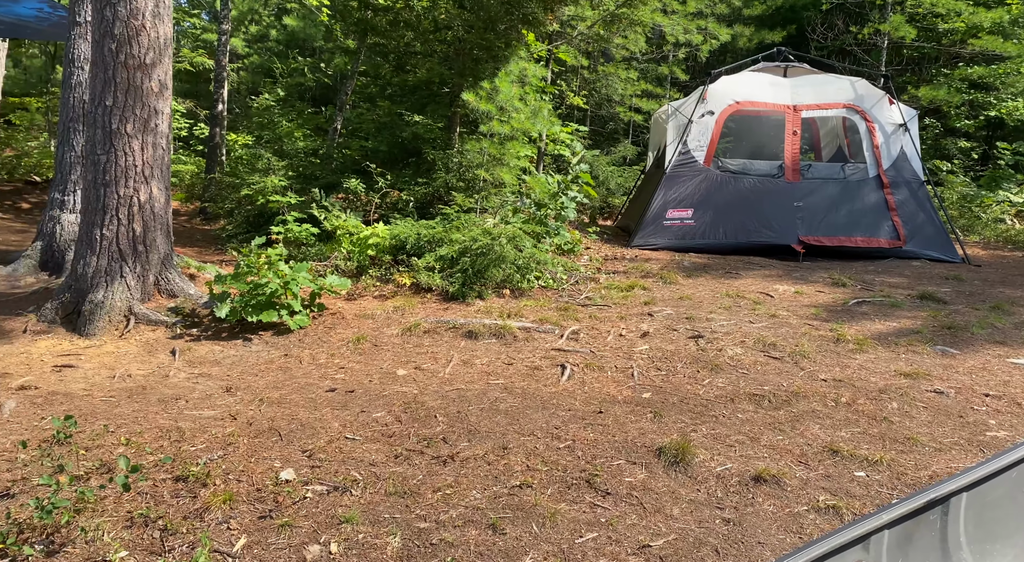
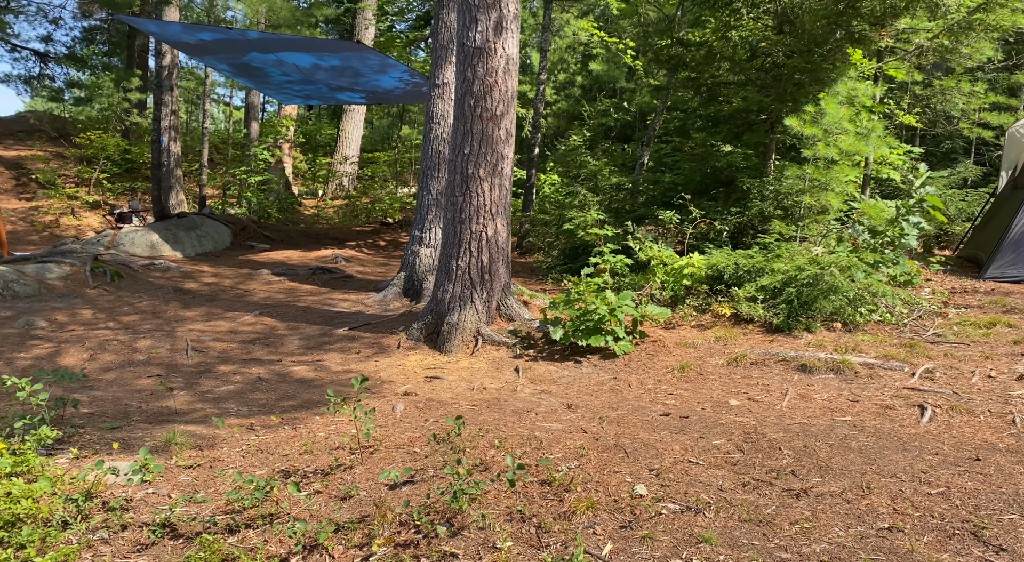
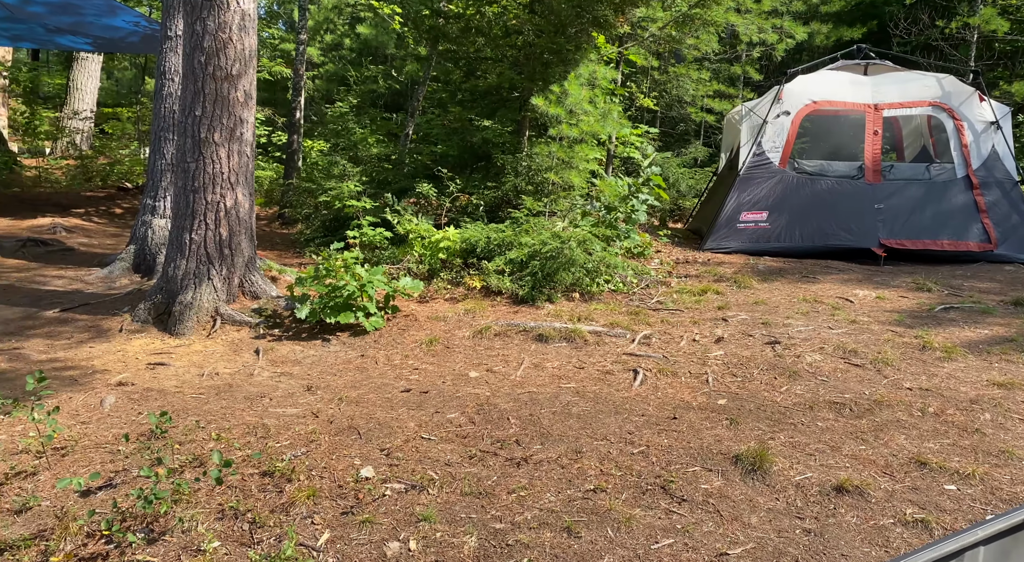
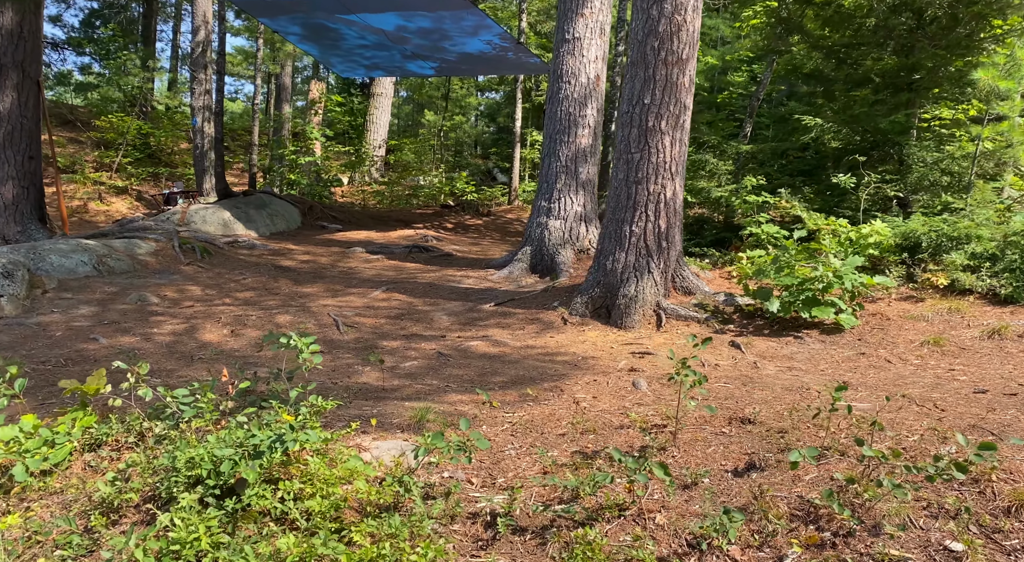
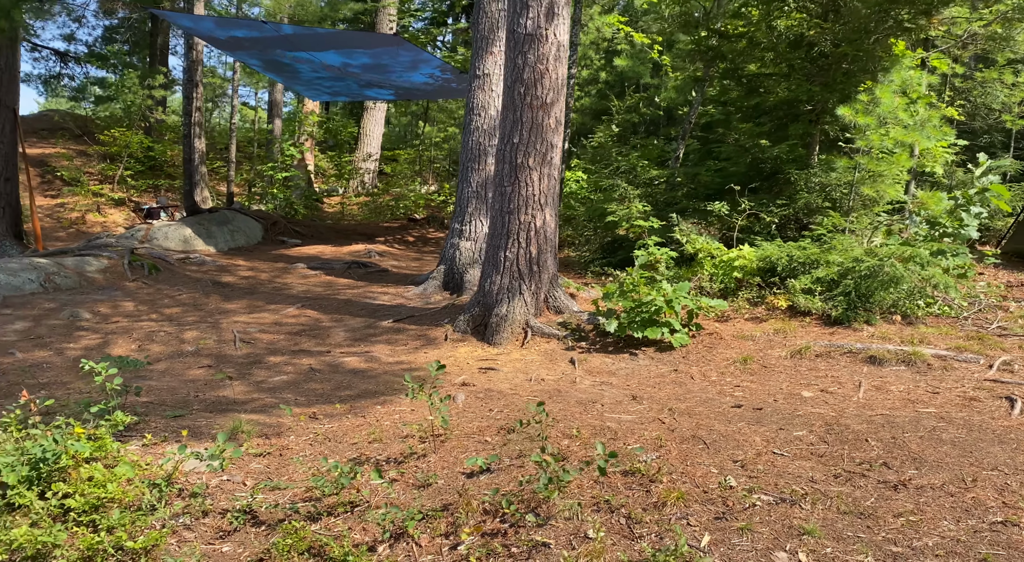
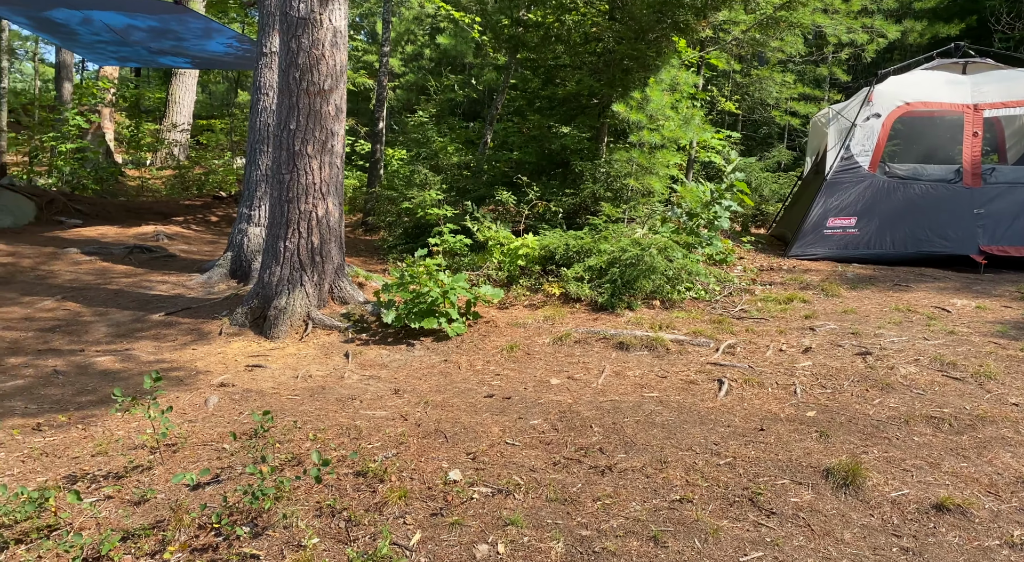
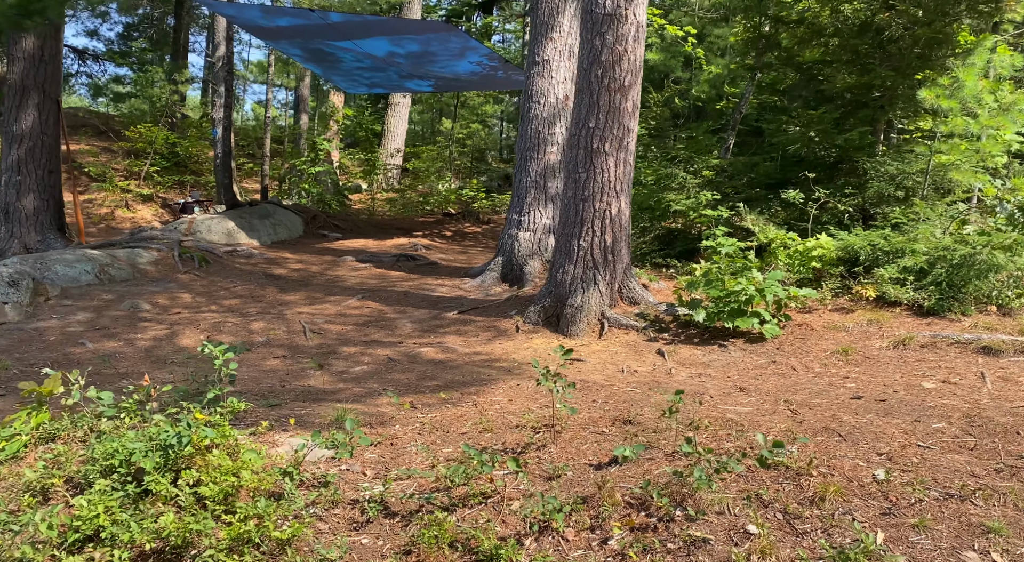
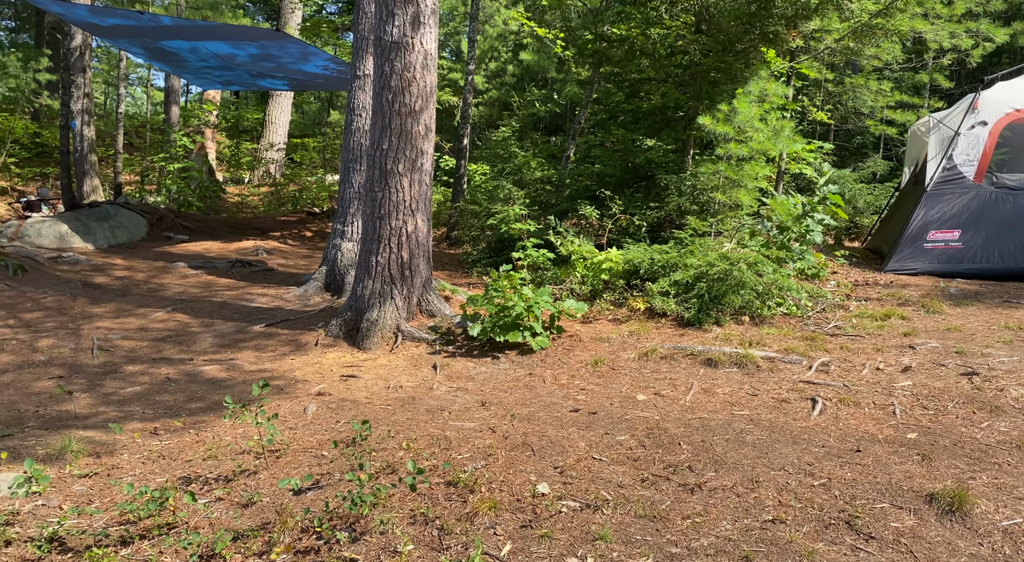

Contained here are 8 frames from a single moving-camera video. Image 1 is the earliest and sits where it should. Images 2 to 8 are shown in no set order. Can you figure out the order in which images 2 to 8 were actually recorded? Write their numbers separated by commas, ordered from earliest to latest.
3, 6, 8, 2, 5, 7, 4
